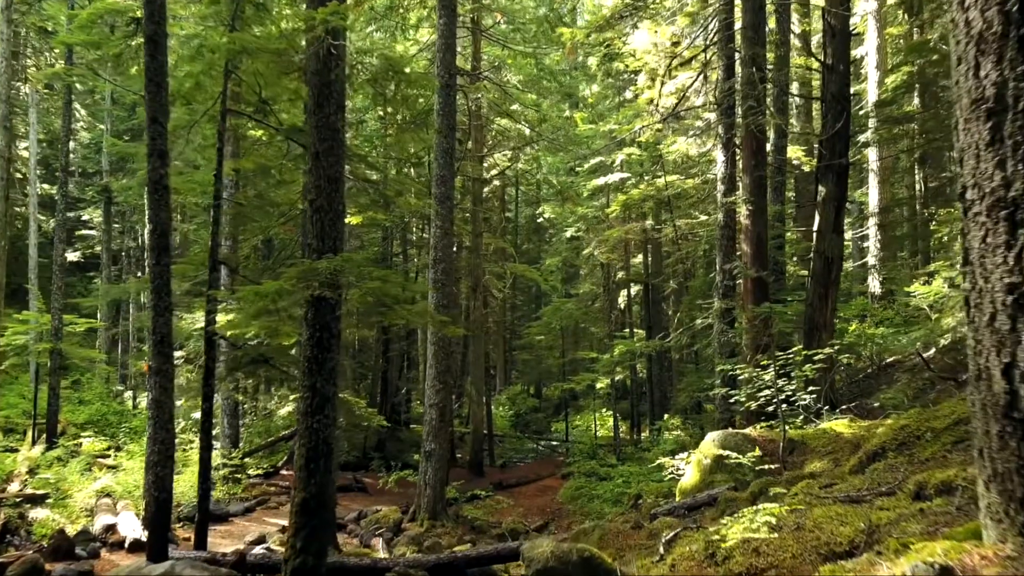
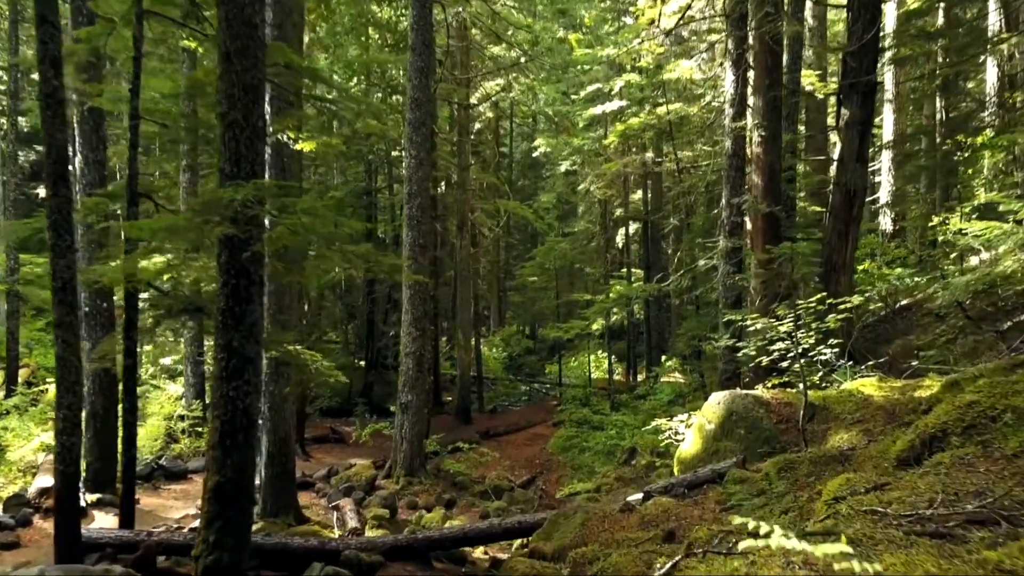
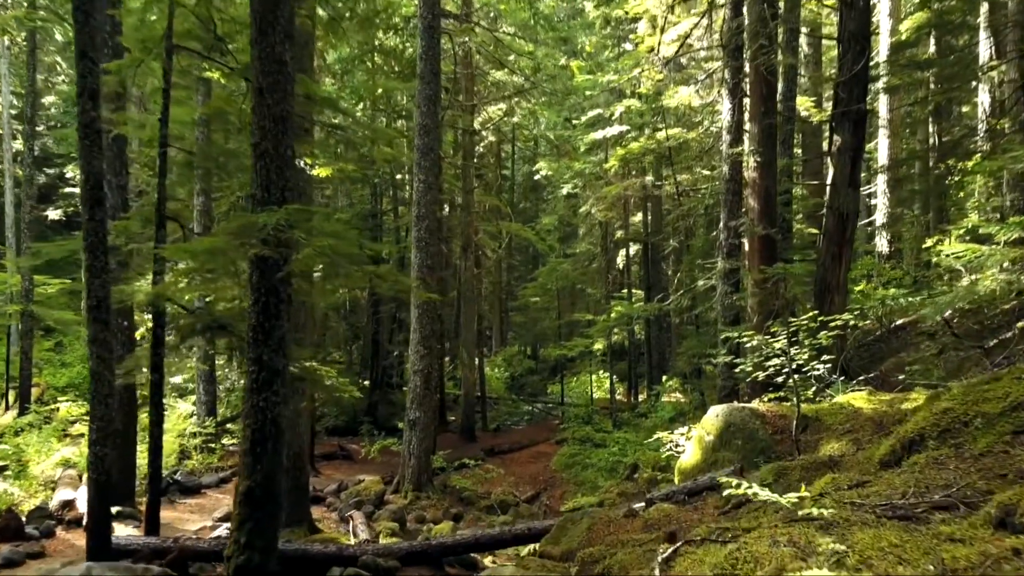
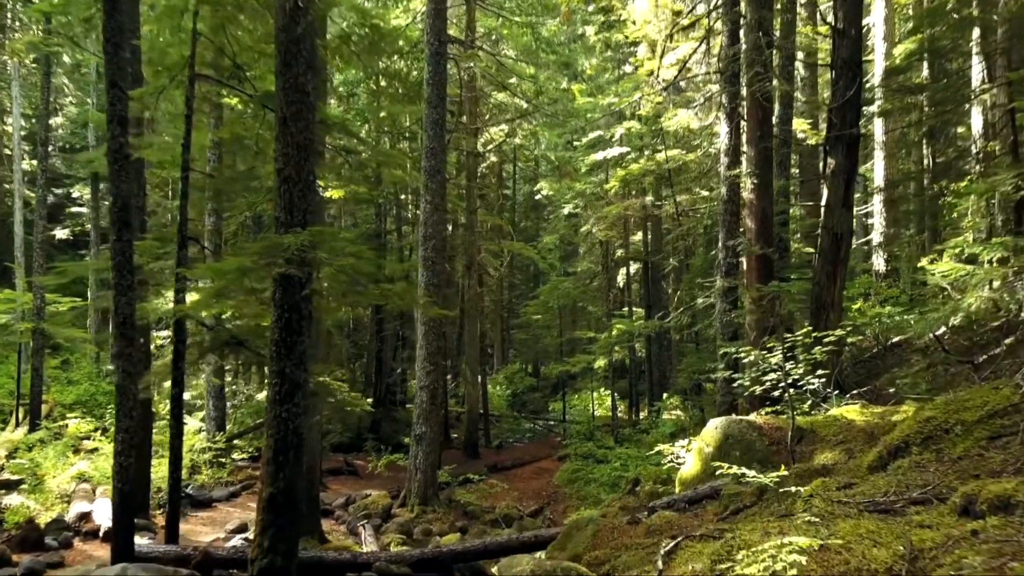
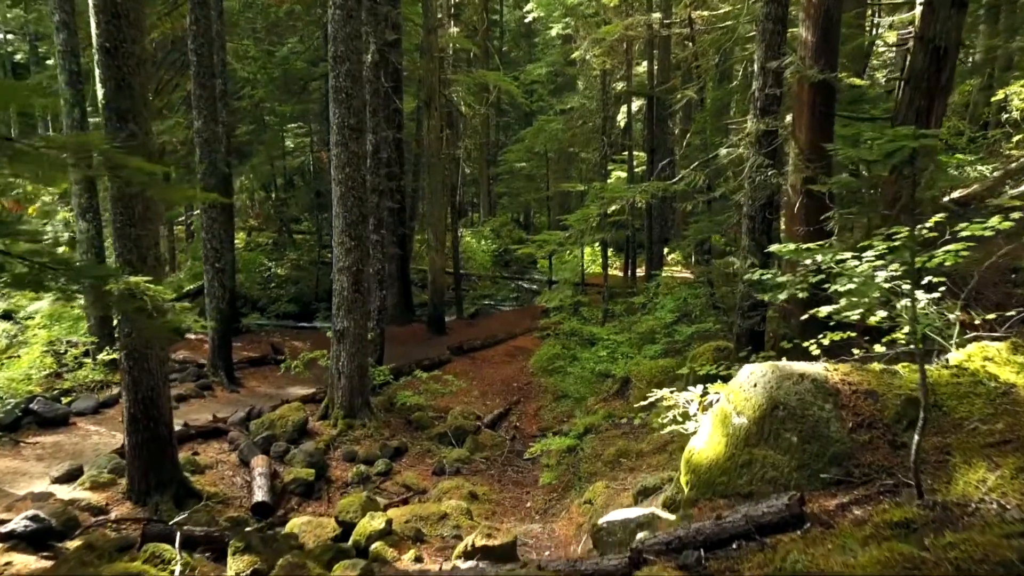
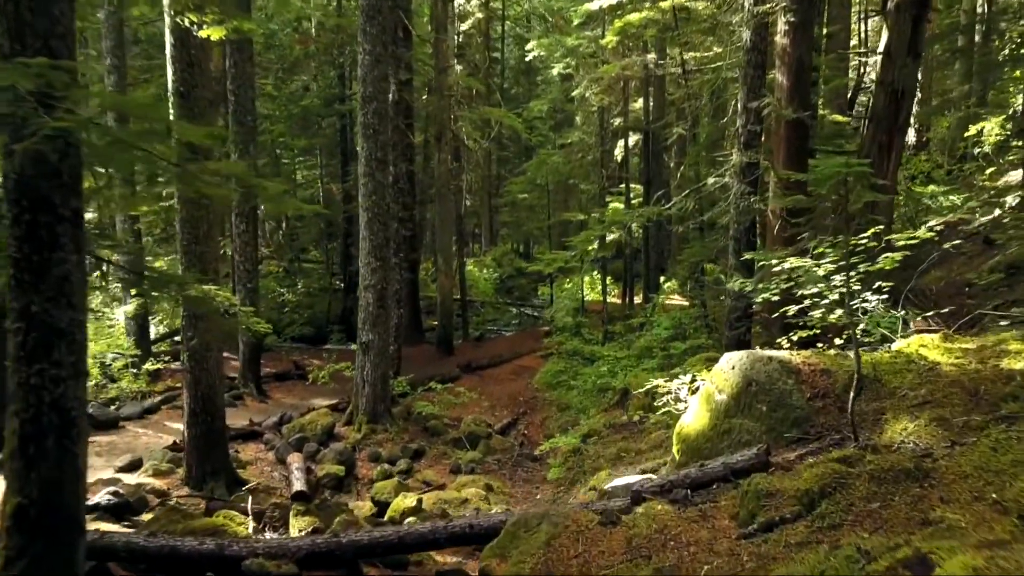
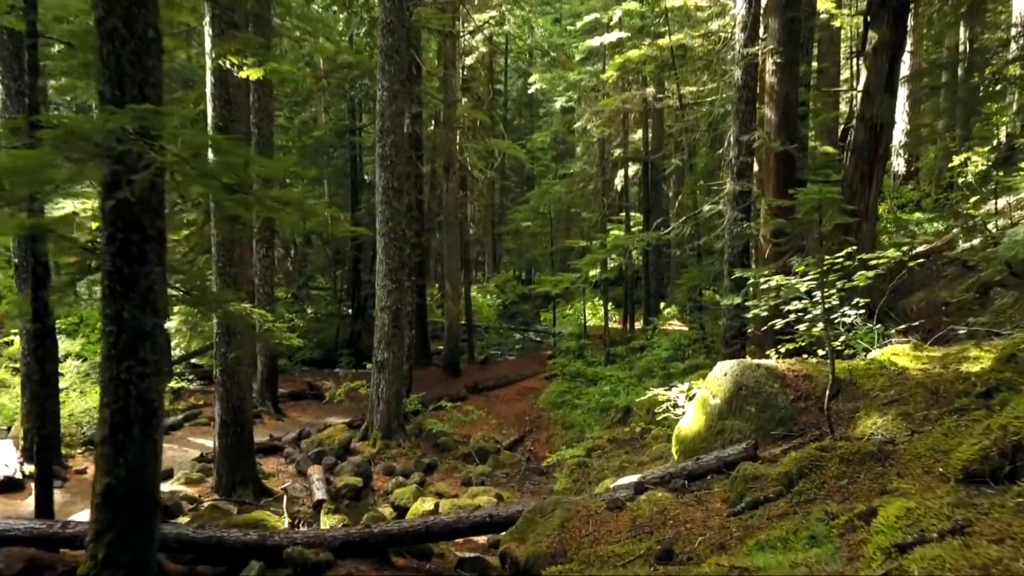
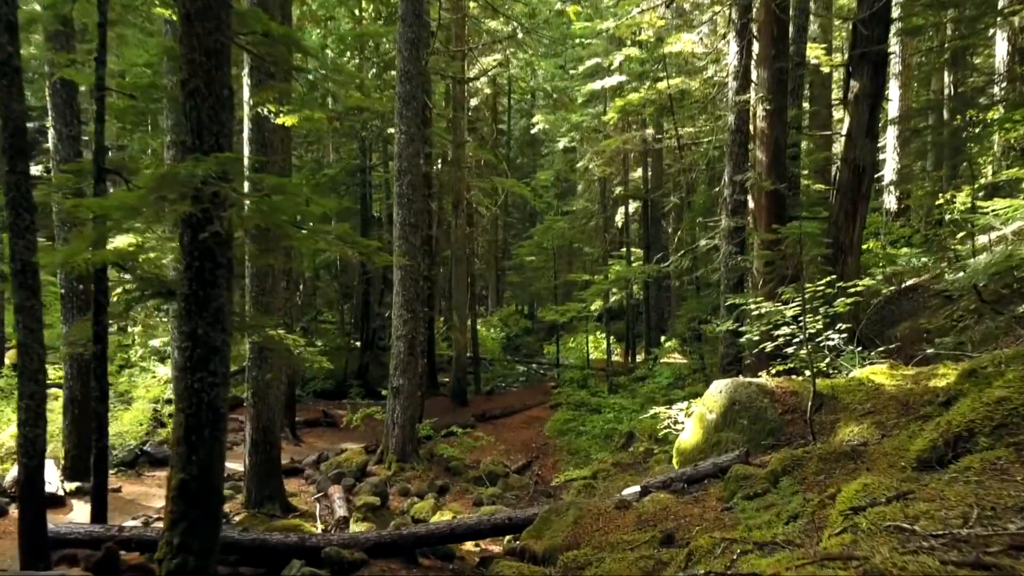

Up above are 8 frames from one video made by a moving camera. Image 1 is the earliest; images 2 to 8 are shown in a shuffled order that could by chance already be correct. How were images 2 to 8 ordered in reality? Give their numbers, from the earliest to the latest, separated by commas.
4, 3, 2, 8, 7, 6, 5
